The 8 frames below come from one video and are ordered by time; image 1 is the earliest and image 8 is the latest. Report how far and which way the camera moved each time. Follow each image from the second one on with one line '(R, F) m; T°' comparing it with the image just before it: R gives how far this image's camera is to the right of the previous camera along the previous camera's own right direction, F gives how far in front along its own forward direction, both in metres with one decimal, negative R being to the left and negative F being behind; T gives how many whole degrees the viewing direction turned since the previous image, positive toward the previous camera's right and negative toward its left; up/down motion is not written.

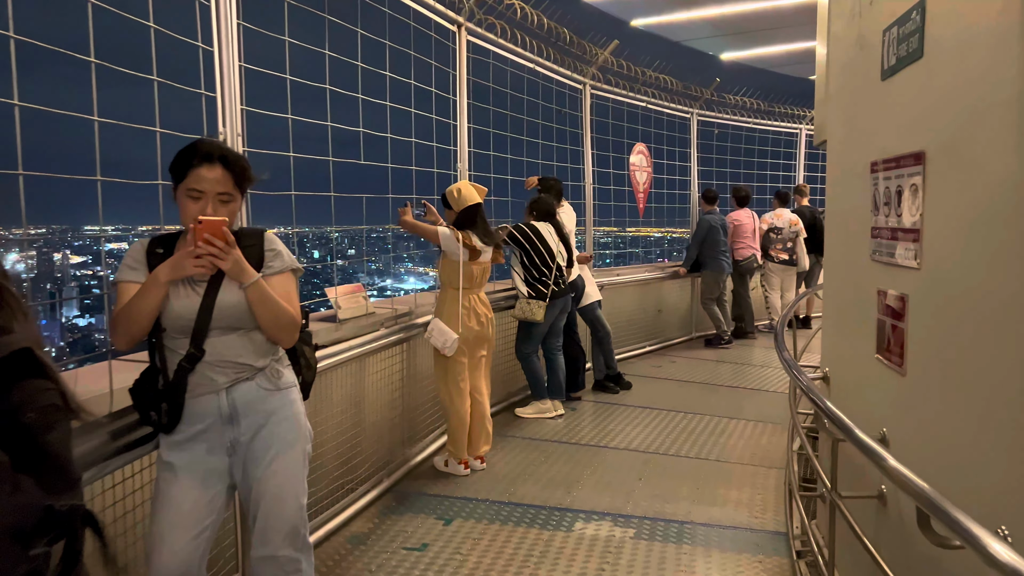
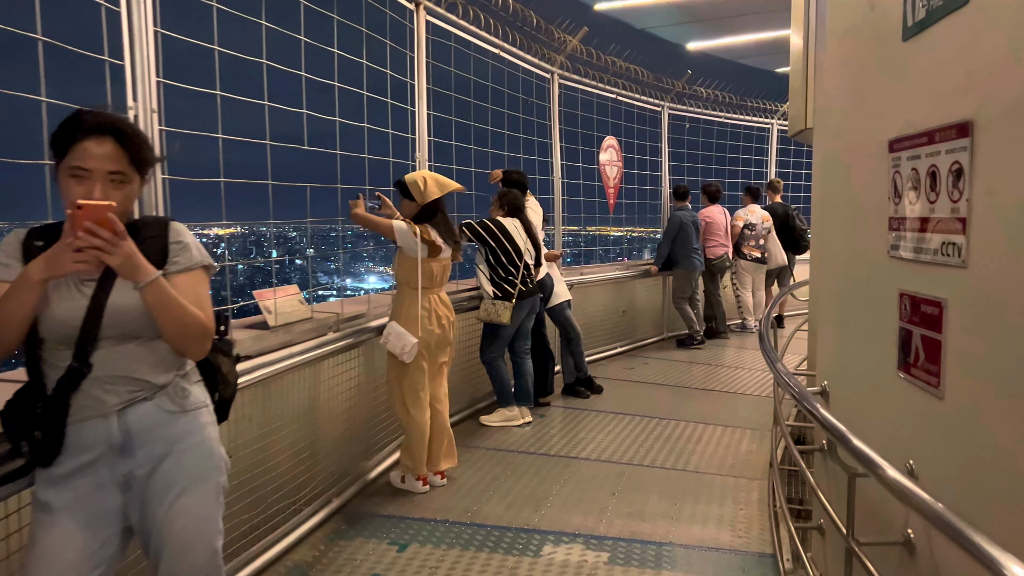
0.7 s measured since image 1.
(0.0, +0.3) m; +2°
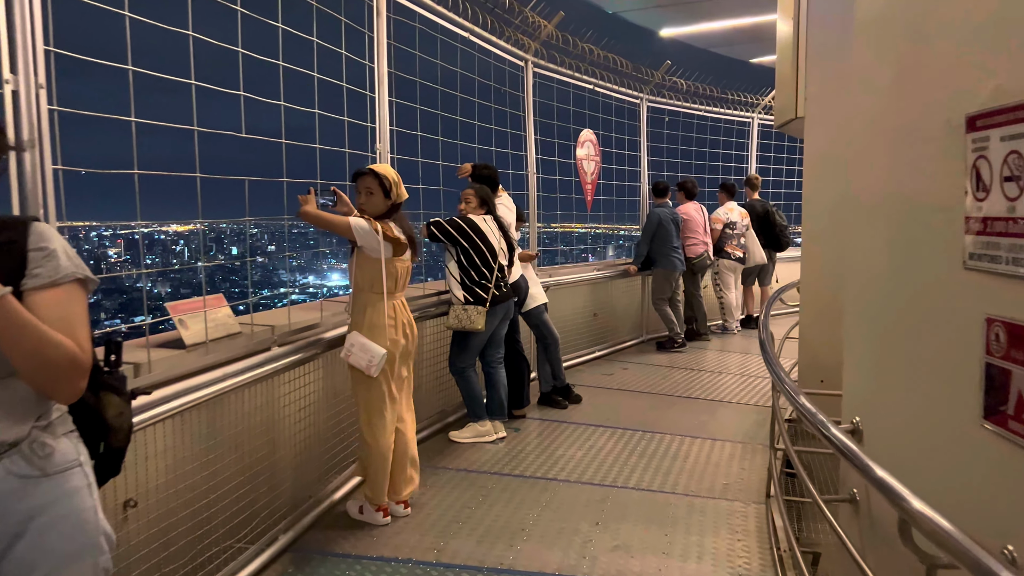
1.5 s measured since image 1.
(0.0, +0.3) m; +2°
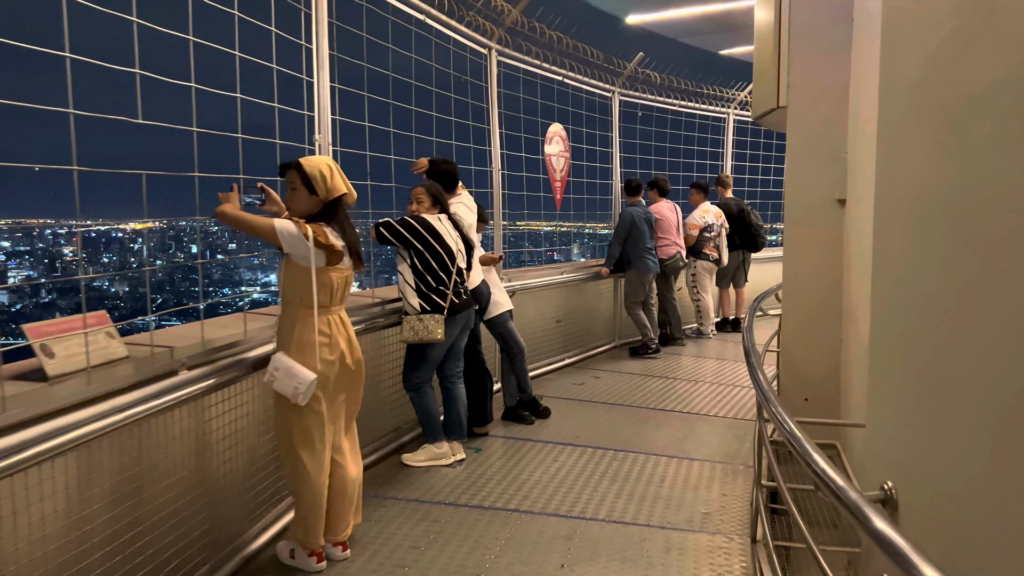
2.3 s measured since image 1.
(+0.1, +0.4) m; +2°
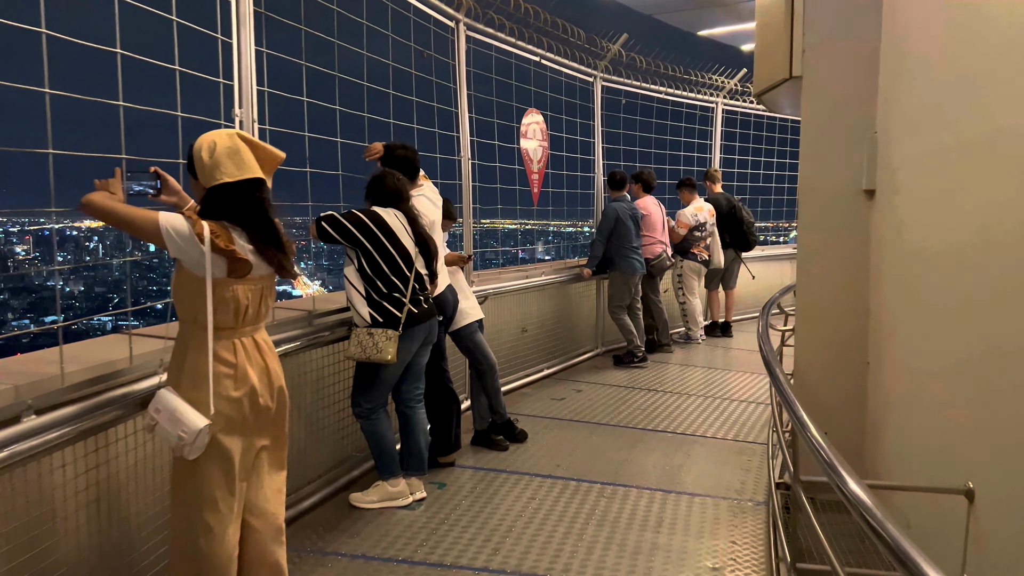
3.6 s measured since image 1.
(0.0, +0.5) m; +2°
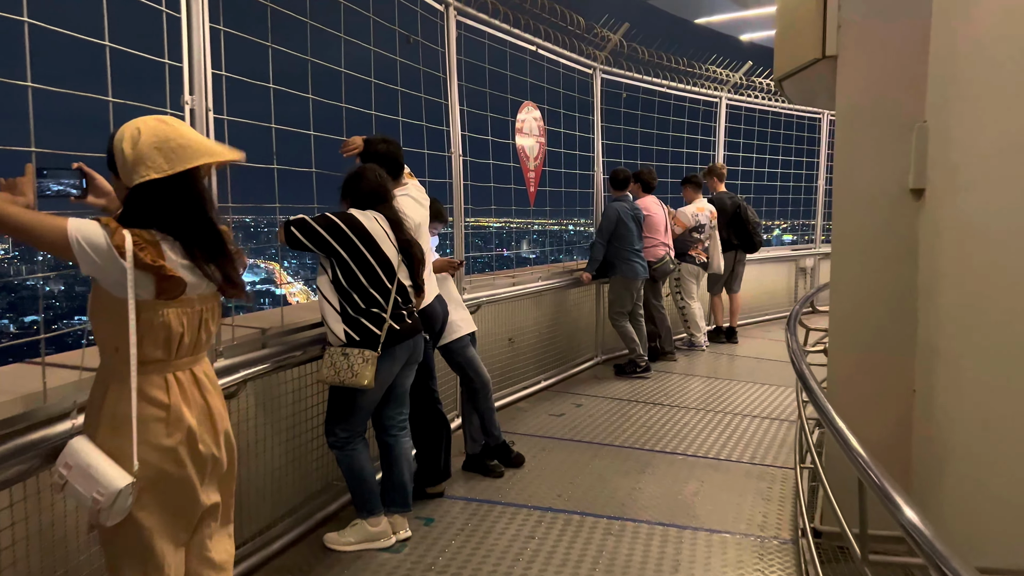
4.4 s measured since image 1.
(0.0, +0.3) m; +1°
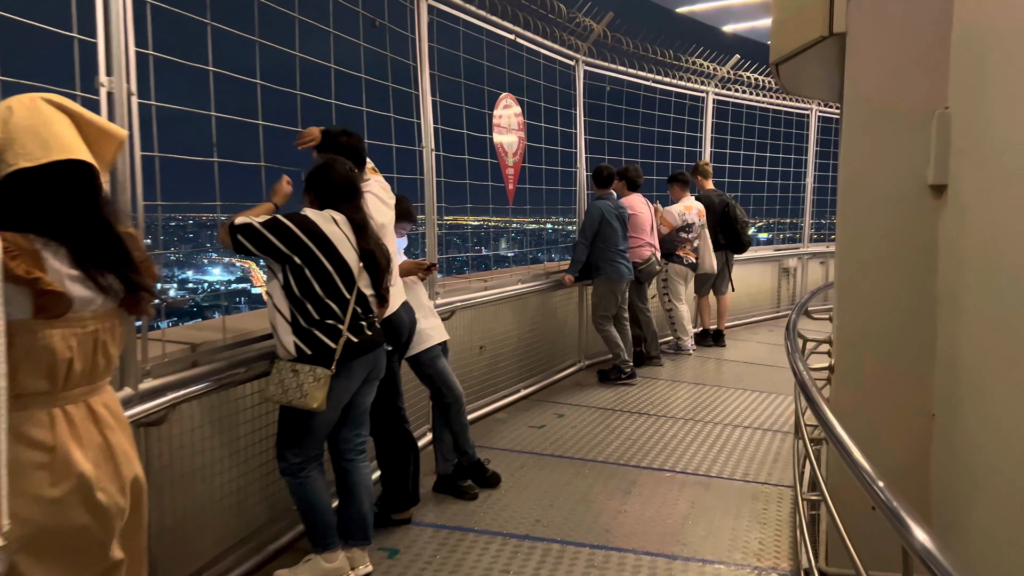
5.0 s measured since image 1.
(0.0, +0.3) m; +1°
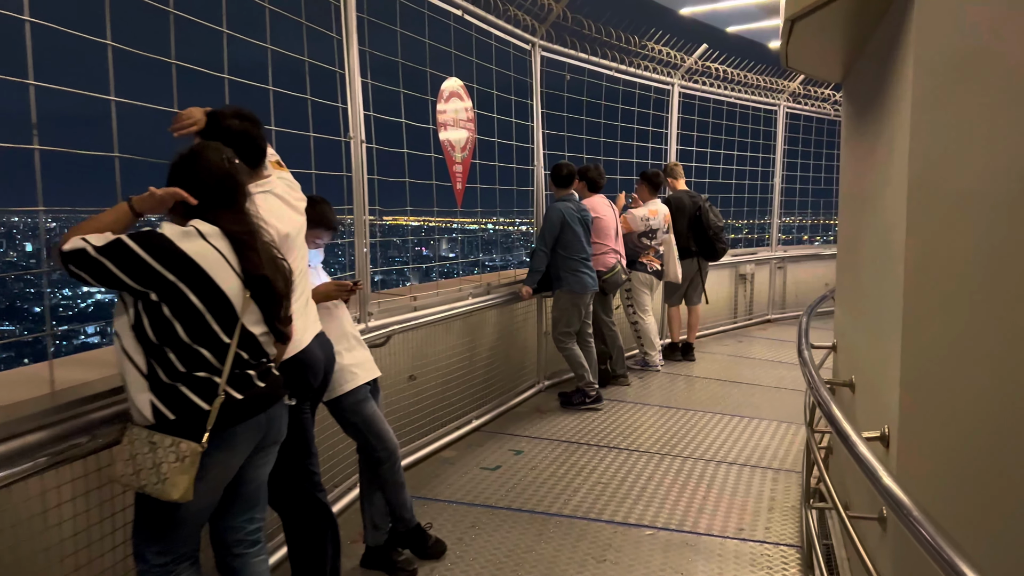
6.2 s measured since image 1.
(0.0, +0.6) m; +4°
